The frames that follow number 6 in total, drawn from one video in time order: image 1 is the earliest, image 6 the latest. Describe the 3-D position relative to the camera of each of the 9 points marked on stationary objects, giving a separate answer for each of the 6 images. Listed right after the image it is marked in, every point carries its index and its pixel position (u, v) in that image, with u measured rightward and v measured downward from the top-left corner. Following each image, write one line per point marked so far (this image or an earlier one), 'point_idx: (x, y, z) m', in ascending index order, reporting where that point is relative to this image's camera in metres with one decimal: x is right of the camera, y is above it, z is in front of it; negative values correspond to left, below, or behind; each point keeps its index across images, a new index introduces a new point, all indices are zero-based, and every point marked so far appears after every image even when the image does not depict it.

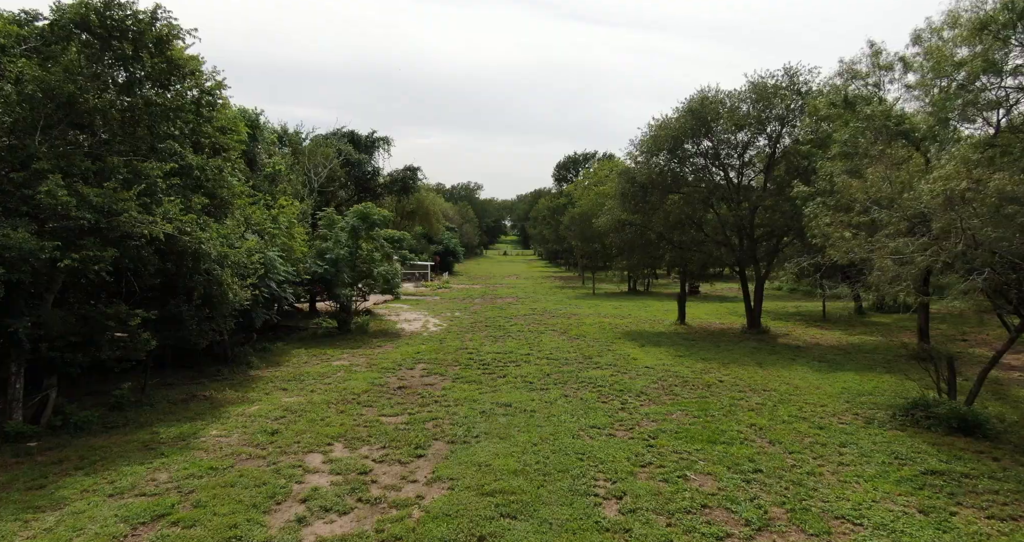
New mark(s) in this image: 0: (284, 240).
0: (-5.2, +0.7, +13.7) m
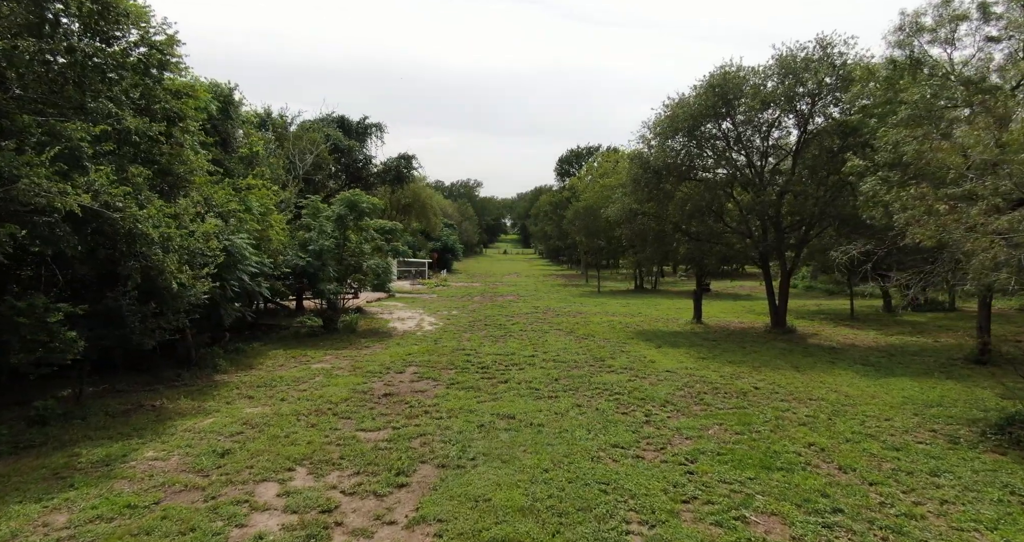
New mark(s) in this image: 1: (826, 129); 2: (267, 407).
0: (-5.1, +0.9, +12.1) m
1: (+7.7, +3.5, +14.9) m
2: (-3.7, -2.1, +9.2) m
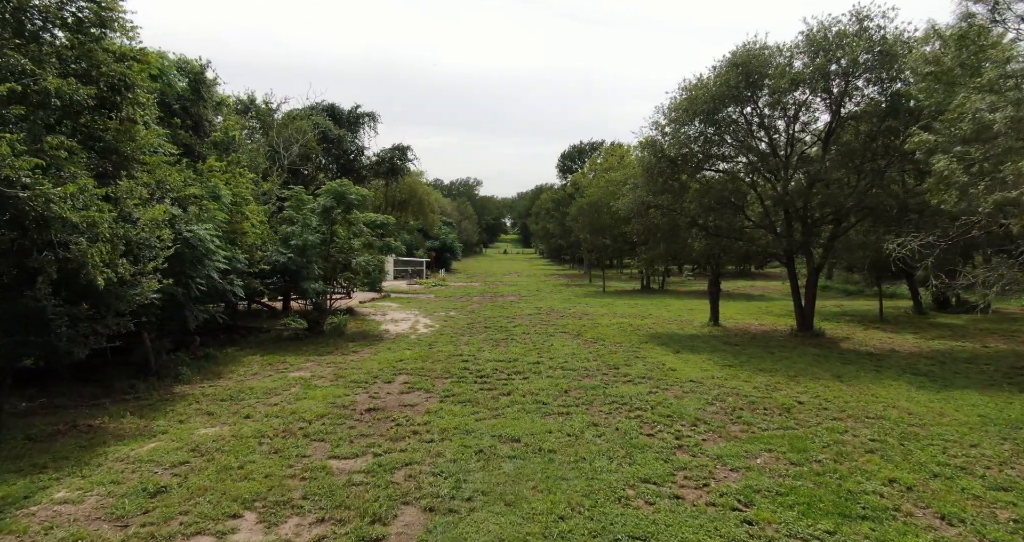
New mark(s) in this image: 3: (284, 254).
0: (-5.1, +1.0, +10.7) m
1: (+7.8, +3.6, +13.5) m
2: (-3.7, -2.0, +7.8) m
3: (-5.5, +0.4, +14.7) m
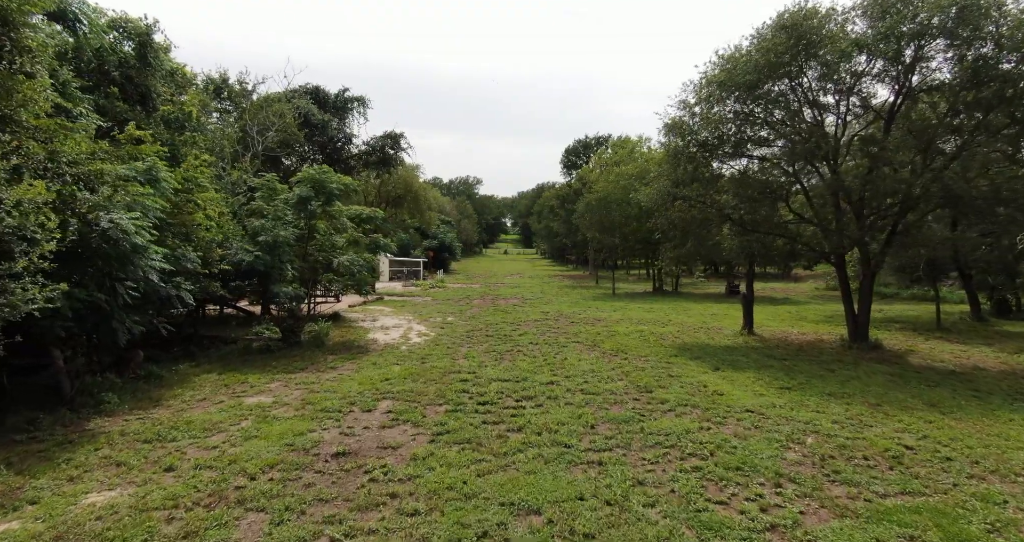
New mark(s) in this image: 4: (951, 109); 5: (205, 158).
0: (-4.9, +0.9, +8.5) m
1: (+7.9, +3.5, +11.4) m
2: (-3.5, -2.0, +5.6) m
3: (-5.4, +0.4, +12.5) m
4: (+8.0, +2.9, +11.1) m
5: (-6.2, +2.3, +12.3) m
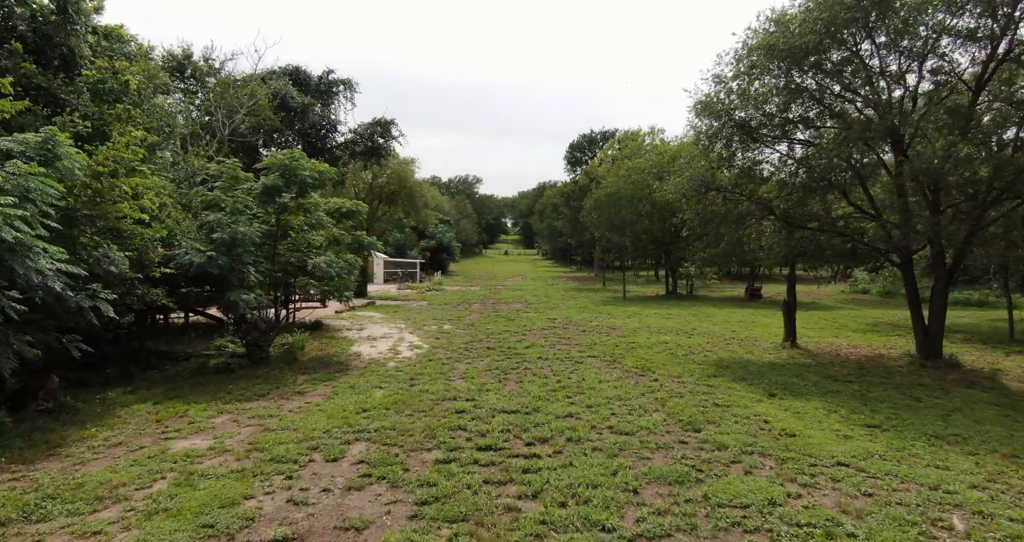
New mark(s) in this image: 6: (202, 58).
0: (-4.8, +0.9, +6.4) m
1: (+8.0, +3.5, +9.3) m
2: (-3.4, -2.1, +3.5) m
3: (-5.2, +0.3, +10.4) m
4: (+8.1, +2.9, +9.0) m
5: (-6.1, +2.2, +10.2) m
6: (-7.7, +5.4, +15.3) m
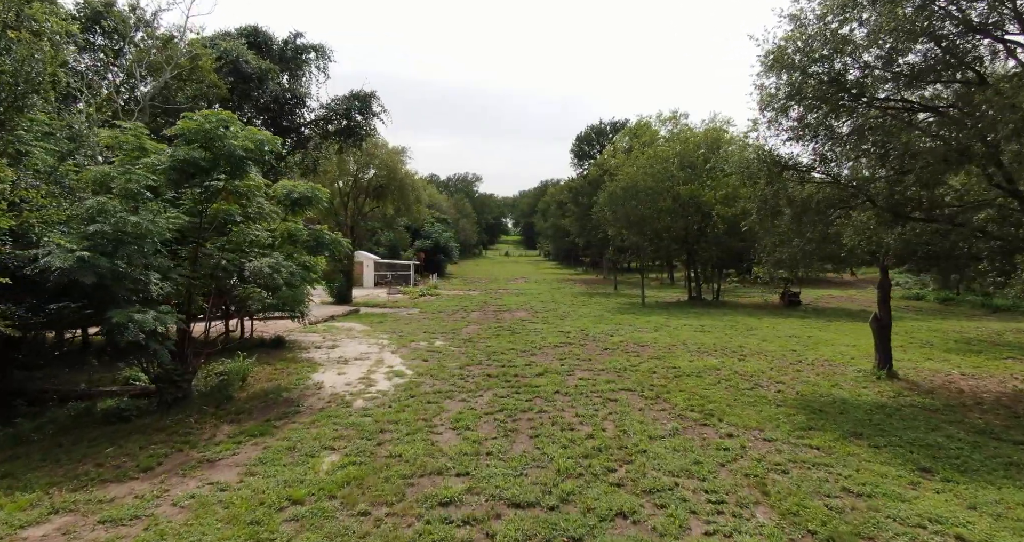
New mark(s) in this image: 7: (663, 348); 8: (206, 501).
0: (-4.7, +0.8, +3.2) m
1: (+8.2, +3.4, +6.0) m
2: (-3.3, -2.1, +0.3) m
3: (-5.1, +0.2, +7.1) m
4: (+8.3, +2.8, +5.8) m
5: (-5.9, +2.1, +7.0) m
6: (-7.6, +5.3, +12.1) m
7: (+3.3, -1.7, +13.5) m
8: (-2.7, -2.0, +5.5) m
